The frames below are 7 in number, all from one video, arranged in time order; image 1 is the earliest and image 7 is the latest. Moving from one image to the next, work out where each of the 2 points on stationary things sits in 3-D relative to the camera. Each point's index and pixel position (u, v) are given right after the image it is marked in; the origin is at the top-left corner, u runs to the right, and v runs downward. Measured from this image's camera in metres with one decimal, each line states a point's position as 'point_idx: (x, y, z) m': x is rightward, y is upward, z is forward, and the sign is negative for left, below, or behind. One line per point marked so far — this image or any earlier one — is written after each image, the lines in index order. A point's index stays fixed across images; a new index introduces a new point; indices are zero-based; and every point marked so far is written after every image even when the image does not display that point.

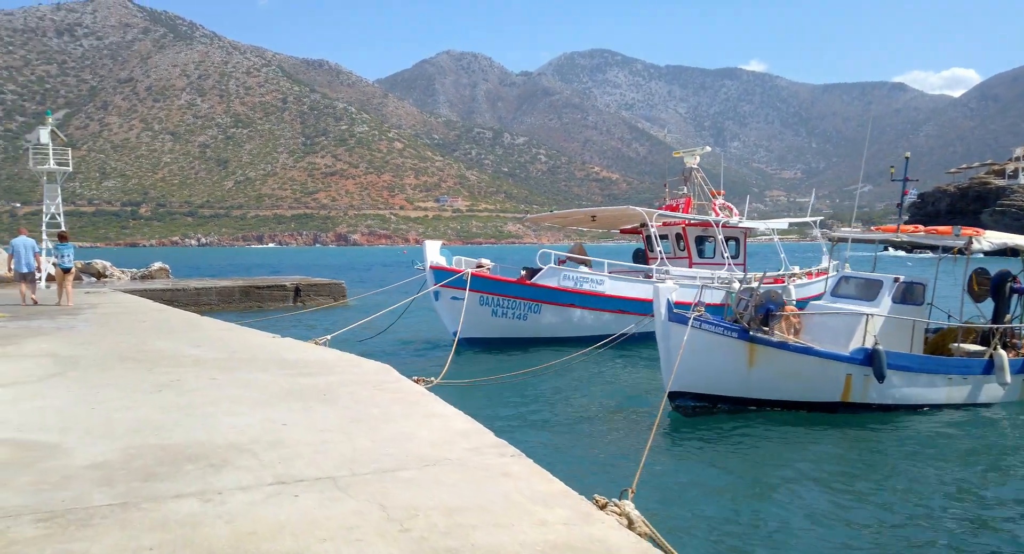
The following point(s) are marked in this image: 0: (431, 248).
0: (-1.7, +0.6, +14.7) m
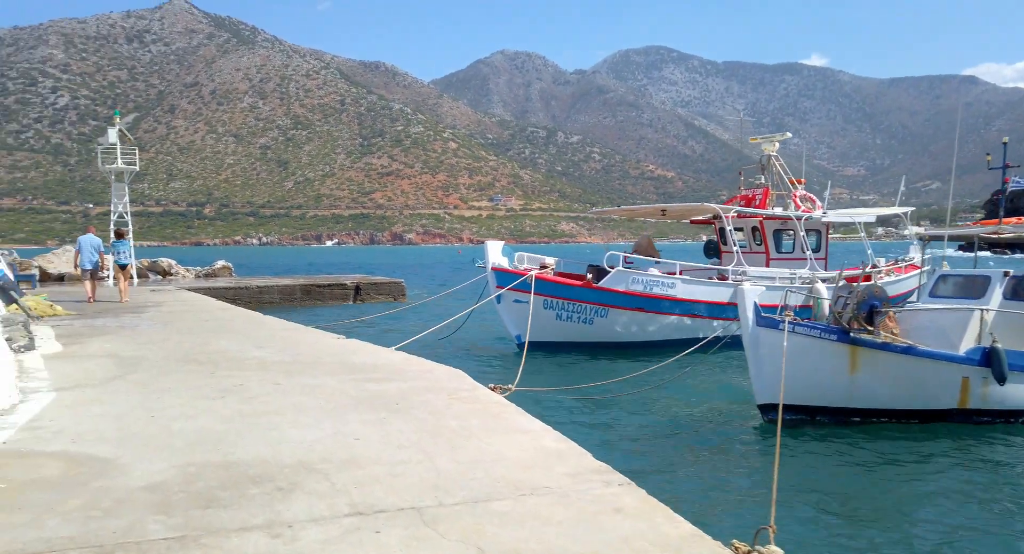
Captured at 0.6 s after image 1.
0: (-0.4, +0.6, +14.1) m
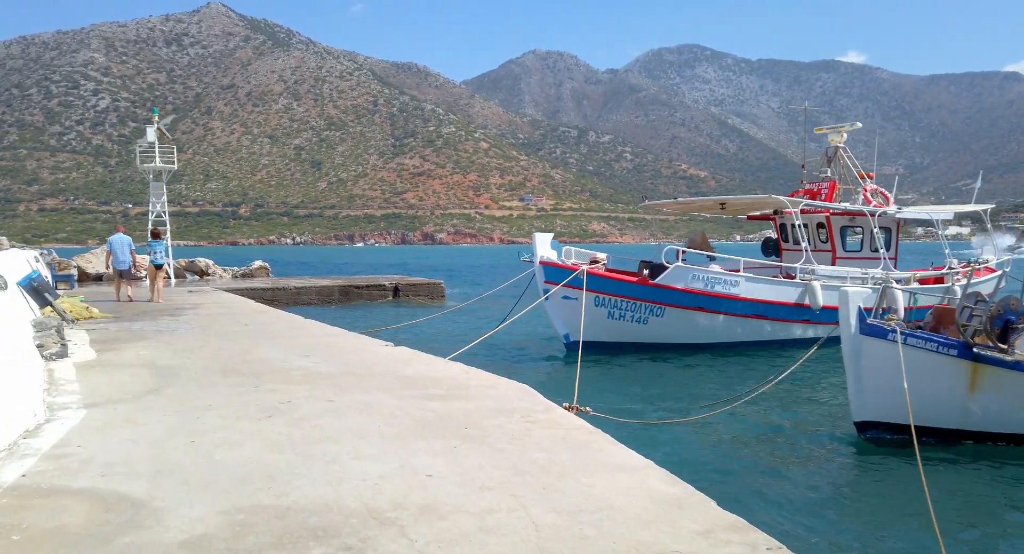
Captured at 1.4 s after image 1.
0: (+0.5, +0.6, +13.4) m
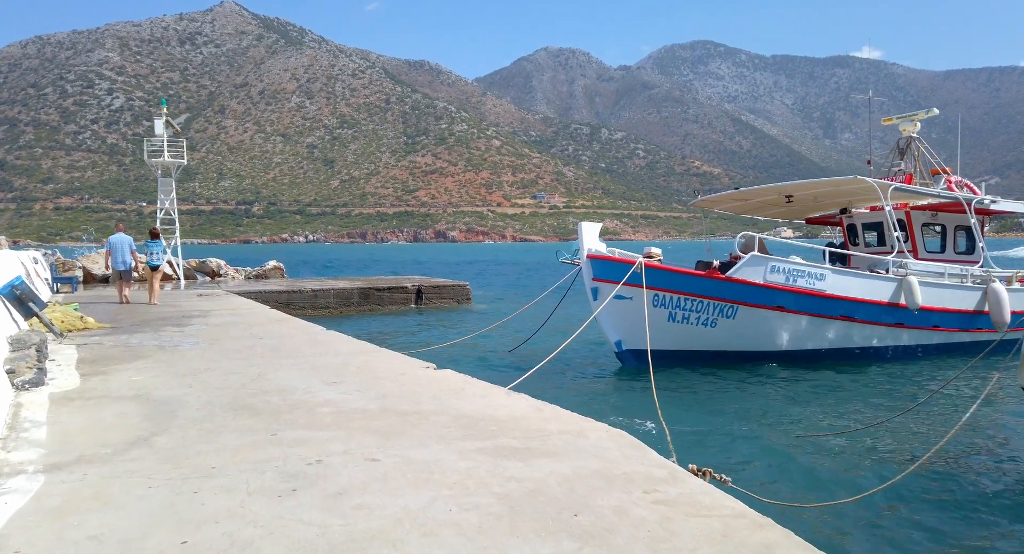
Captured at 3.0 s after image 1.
0: (+1.3, +0.5, +11.8) m
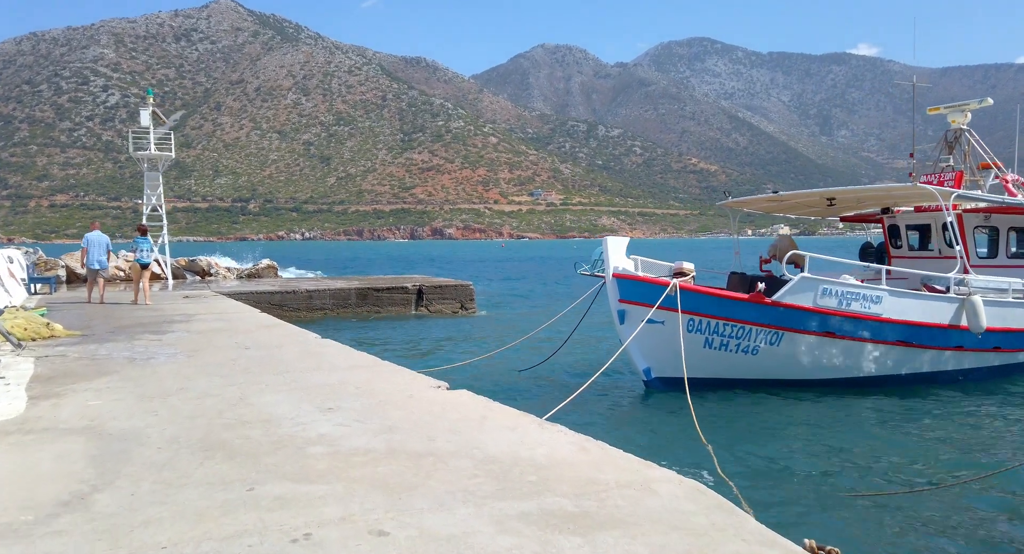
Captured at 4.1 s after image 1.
0: (+1.5, +0.5, +10.7) m
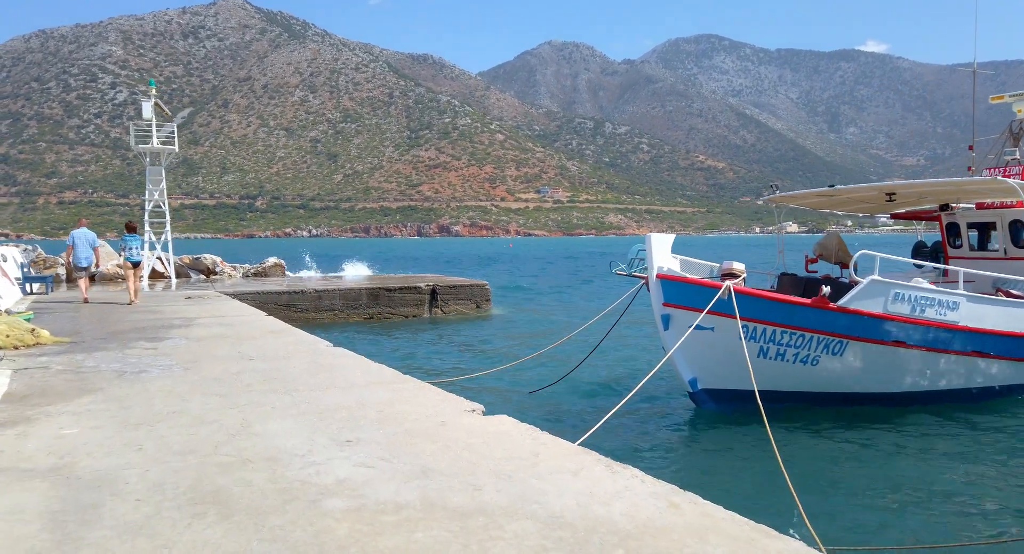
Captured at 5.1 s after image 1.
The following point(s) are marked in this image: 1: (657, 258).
0: (+1.9, +0.4, +9.7) m
1: (+1.8, +0.2, +9.7) m
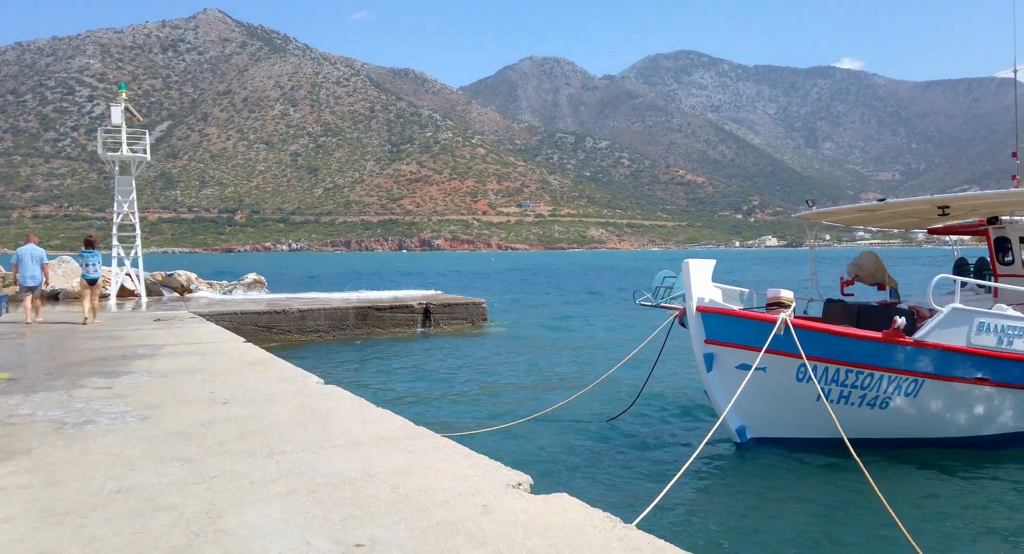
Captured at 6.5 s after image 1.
0: (+2.1, +0.2, +8.3) m
1: (+2.1, 0.0, +8.4) m
